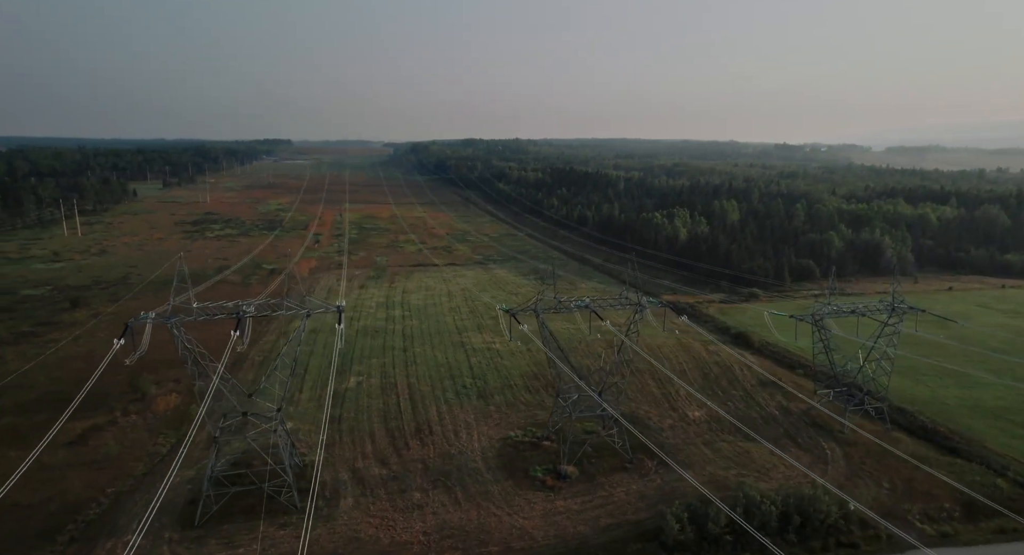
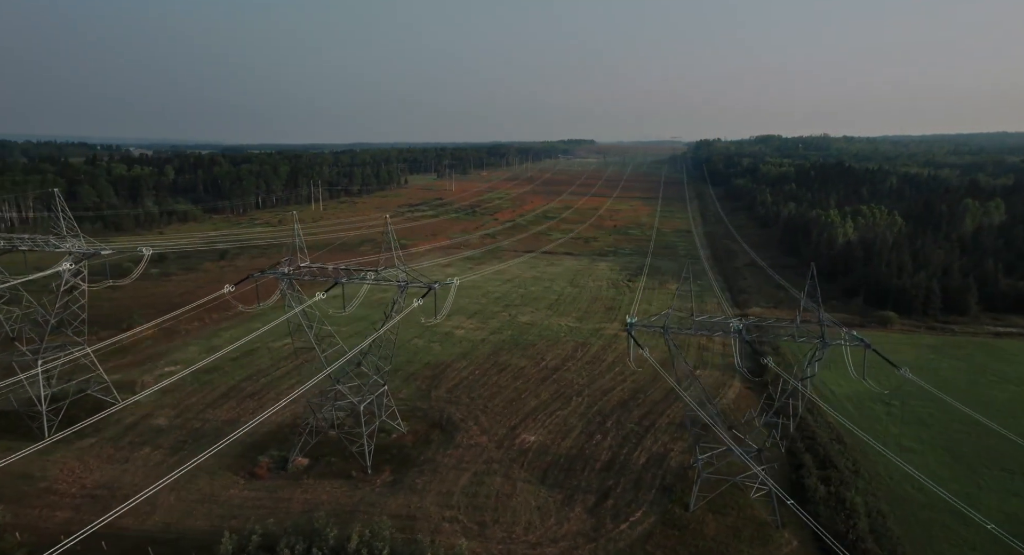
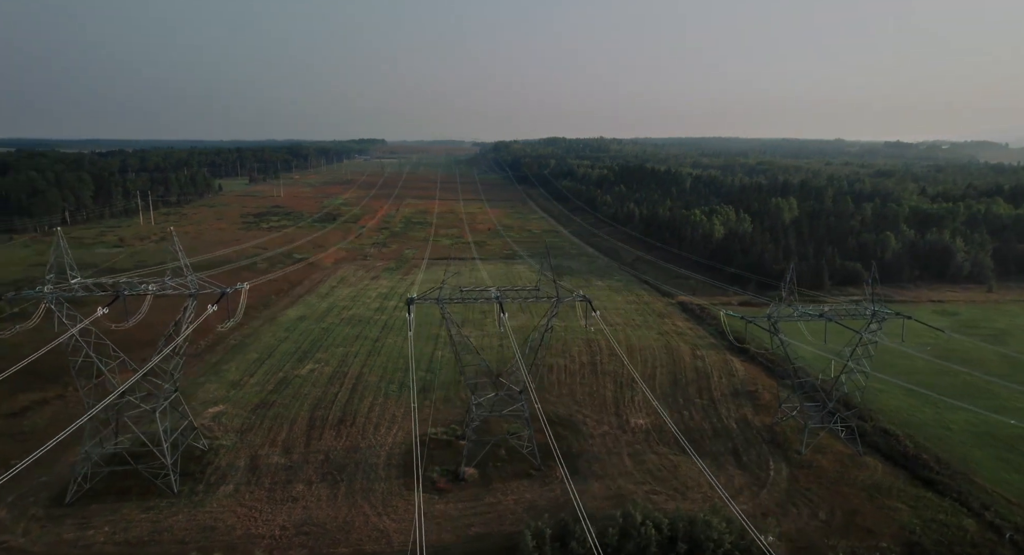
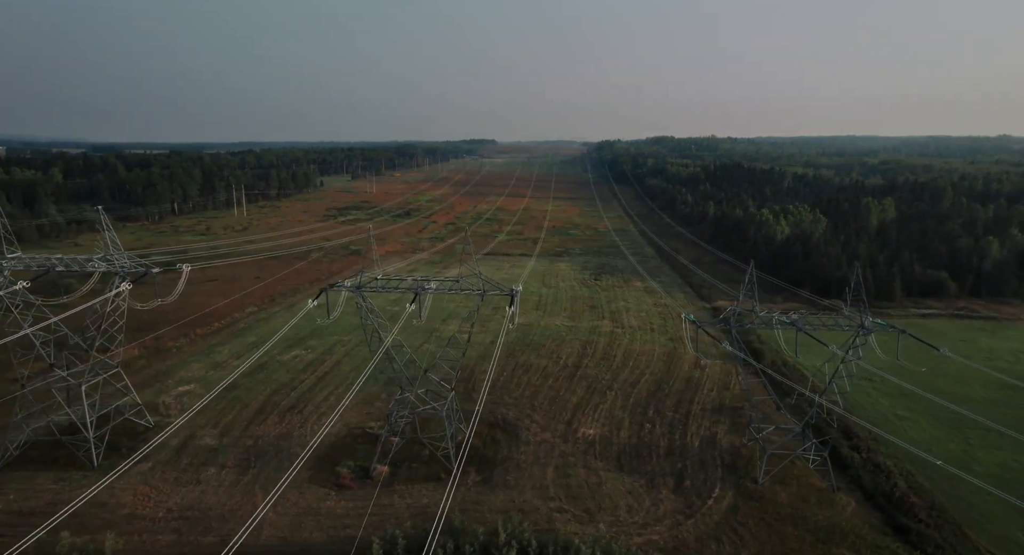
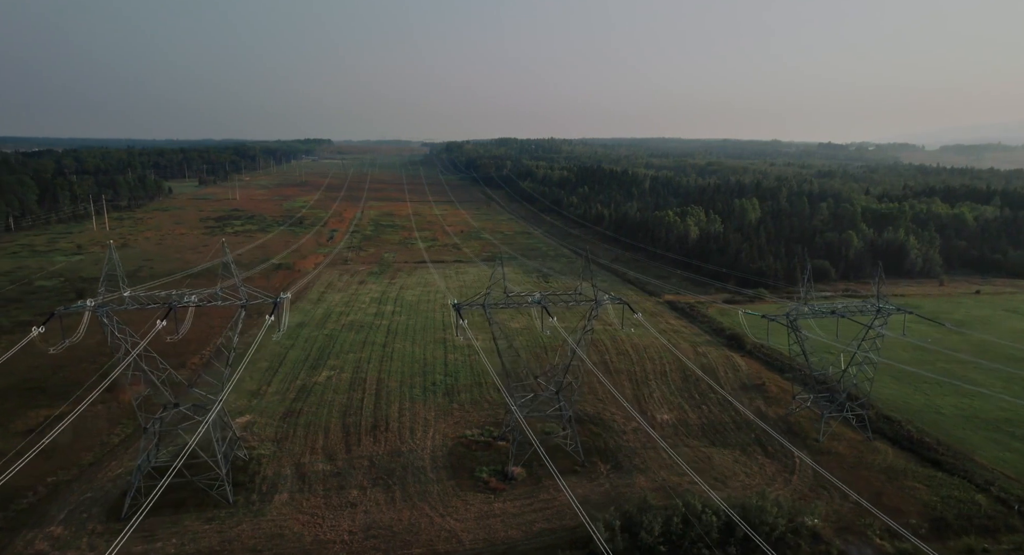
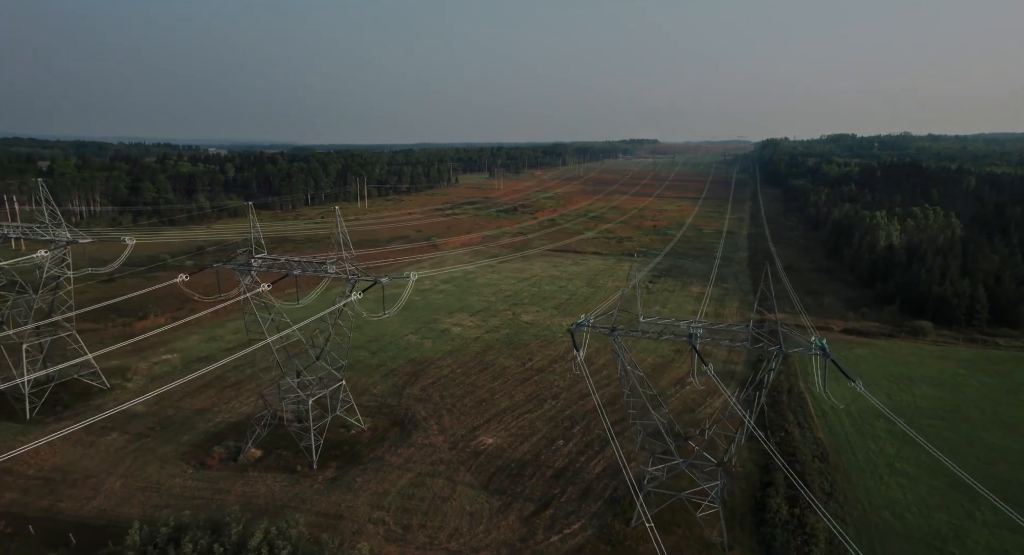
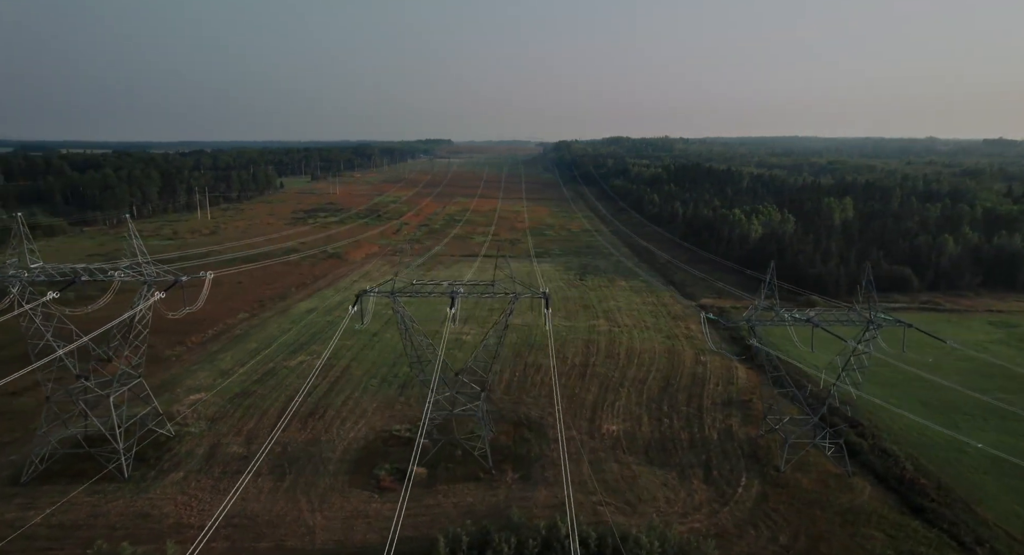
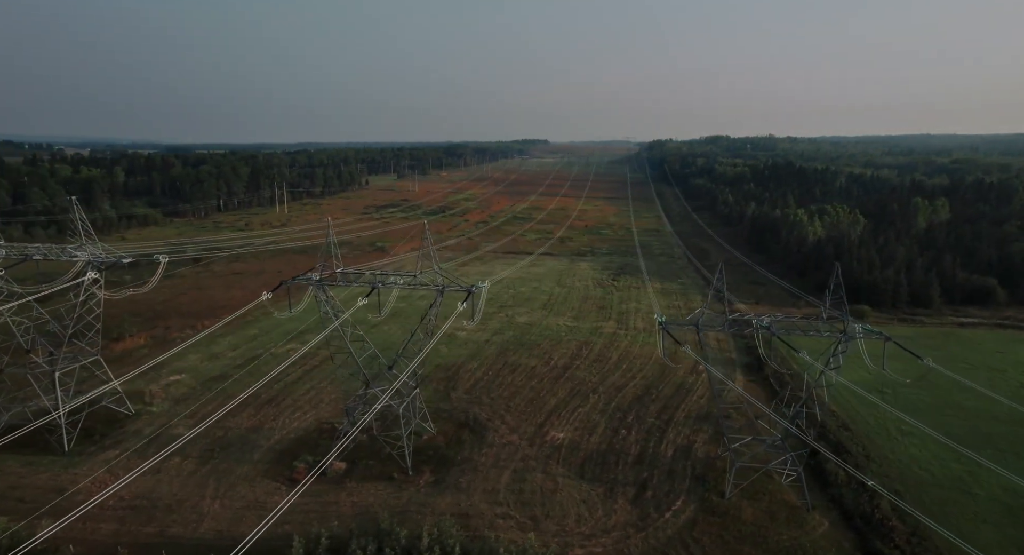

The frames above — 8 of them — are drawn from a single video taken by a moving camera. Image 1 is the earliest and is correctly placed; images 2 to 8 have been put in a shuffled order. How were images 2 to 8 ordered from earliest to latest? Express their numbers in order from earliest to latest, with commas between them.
5, 3, 7, 4, 8, 2, 6
